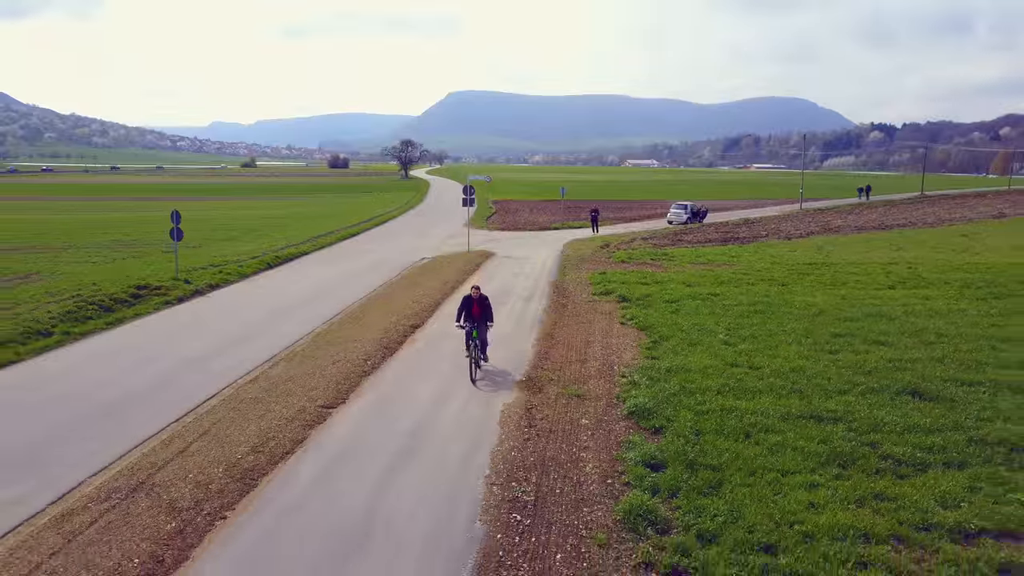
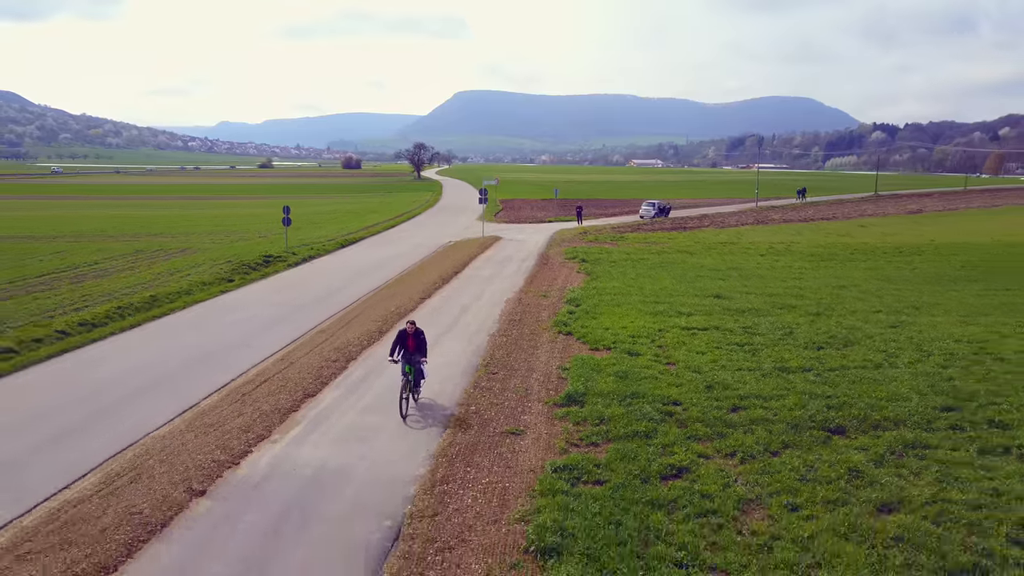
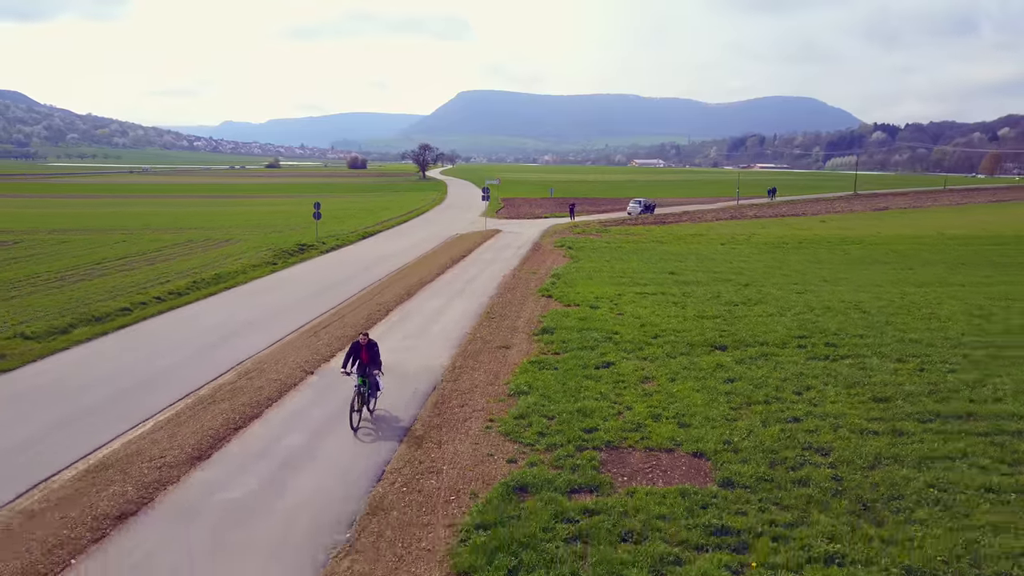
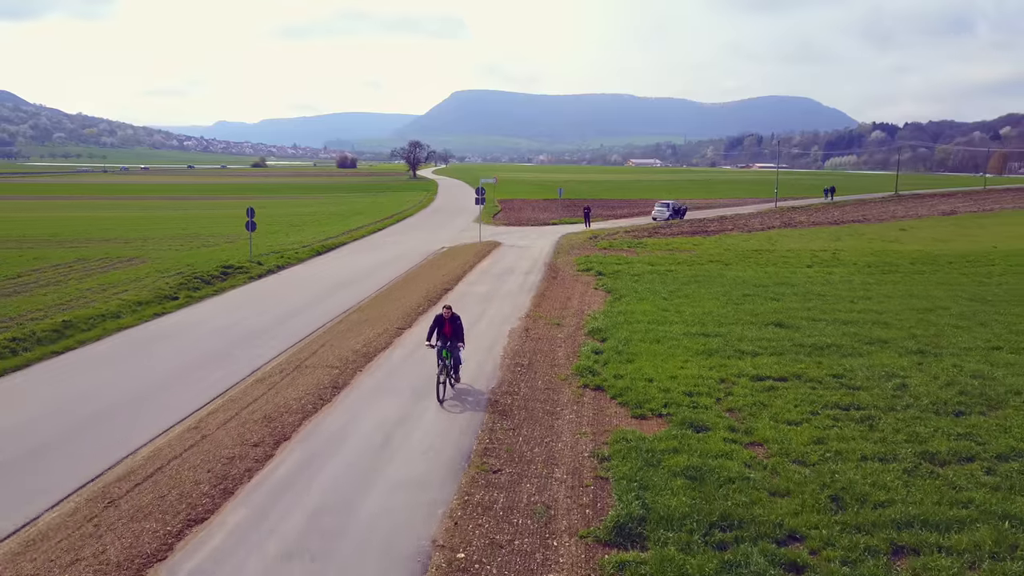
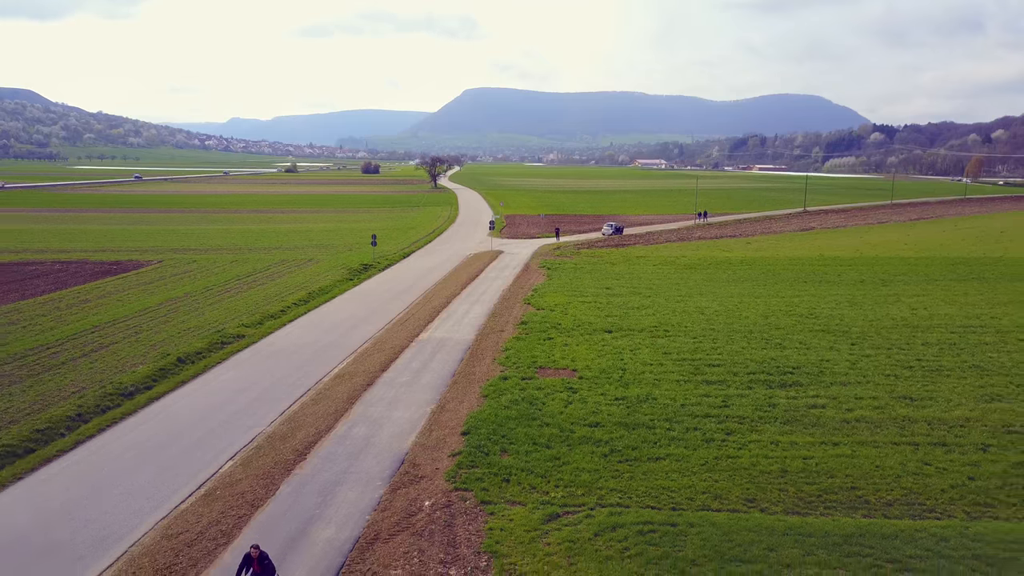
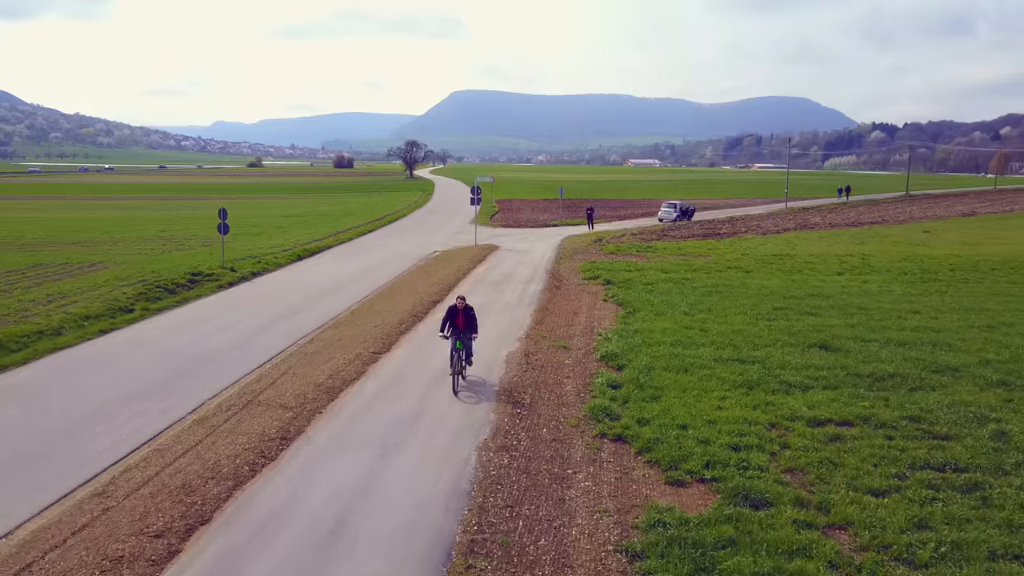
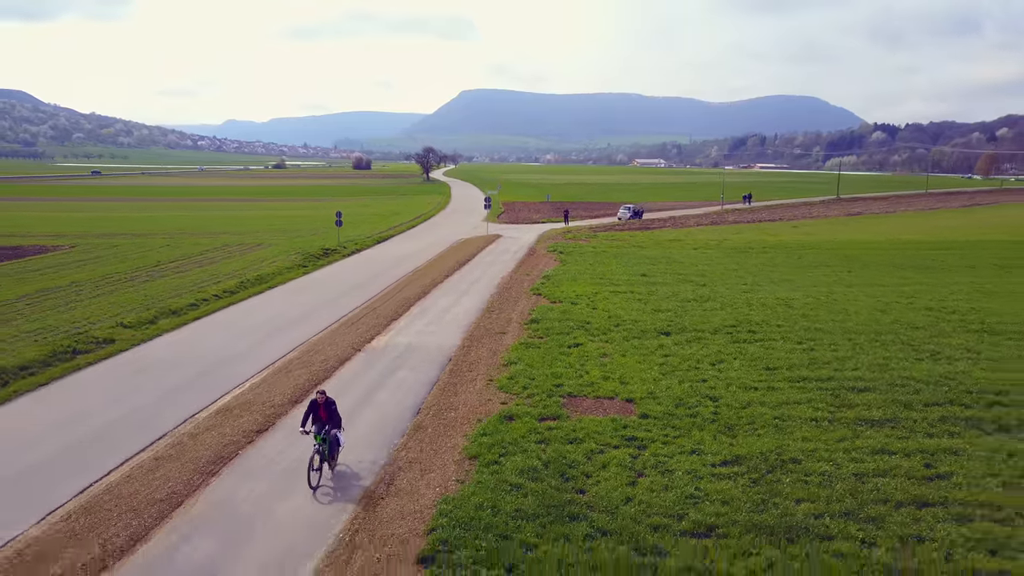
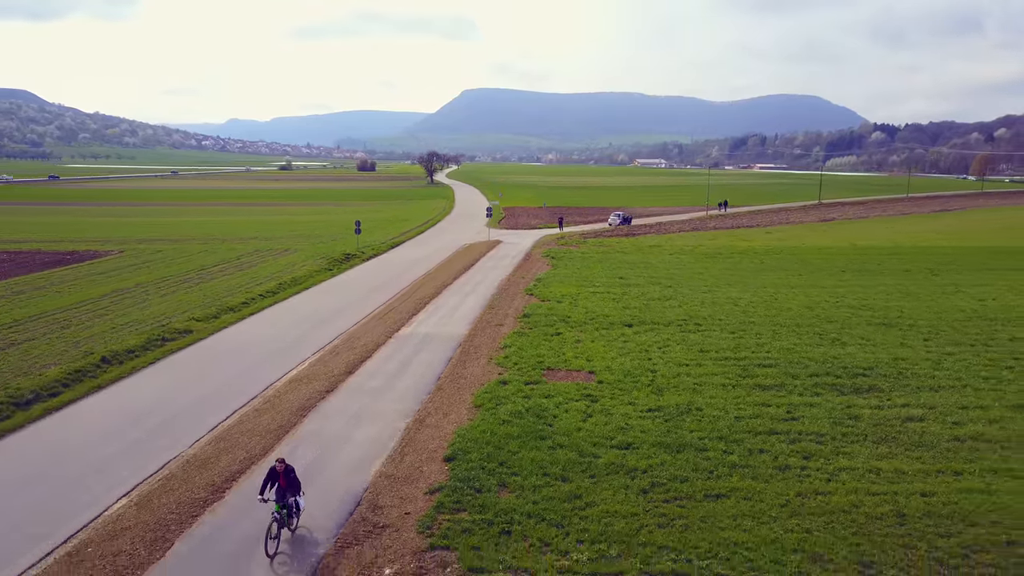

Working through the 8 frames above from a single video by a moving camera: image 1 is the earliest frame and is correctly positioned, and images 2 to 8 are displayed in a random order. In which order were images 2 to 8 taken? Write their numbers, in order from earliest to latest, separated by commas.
6, 4, 2, 3, 7, 8, 5
